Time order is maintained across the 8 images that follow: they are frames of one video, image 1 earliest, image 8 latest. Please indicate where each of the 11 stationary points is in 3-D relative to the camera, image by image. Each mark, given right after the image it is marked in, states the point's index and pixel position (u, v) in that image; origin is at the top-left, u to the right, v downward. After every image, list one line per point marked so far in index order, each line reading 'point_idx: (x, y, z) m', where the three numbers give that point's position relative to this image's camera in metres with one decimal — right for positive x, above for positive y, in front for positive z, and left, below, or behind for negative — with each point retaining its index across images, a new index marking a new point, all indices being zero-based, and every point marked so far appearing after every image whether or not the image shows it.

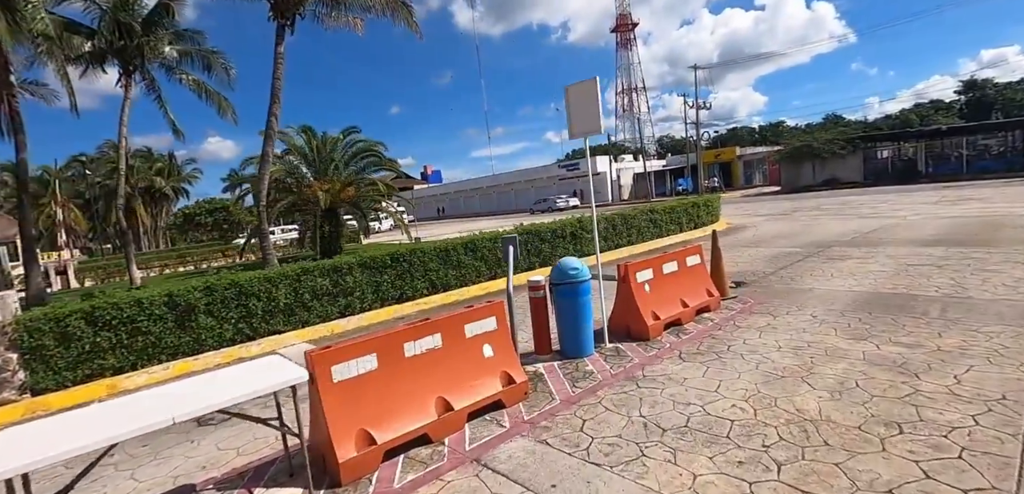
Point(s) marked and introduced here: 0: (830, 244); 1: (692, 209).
0: (+6.7, +0.1, +10.5) m
1: (+5.4, +1.1, +15.1) m
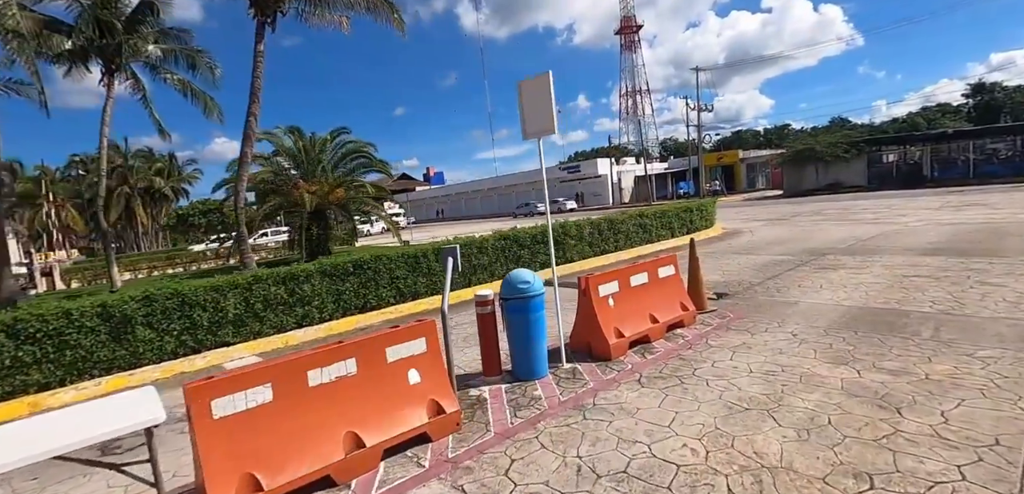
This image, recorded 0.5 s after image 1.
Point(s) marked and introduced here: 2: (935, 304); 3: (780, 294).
0: (+6.2, -0.1, +9.9) m
1: (+5.0, +1.0, +14.6) m
2: (+4.9, -0.7, +5.8) m
3: (+3.8, -0.7, +7.0) m
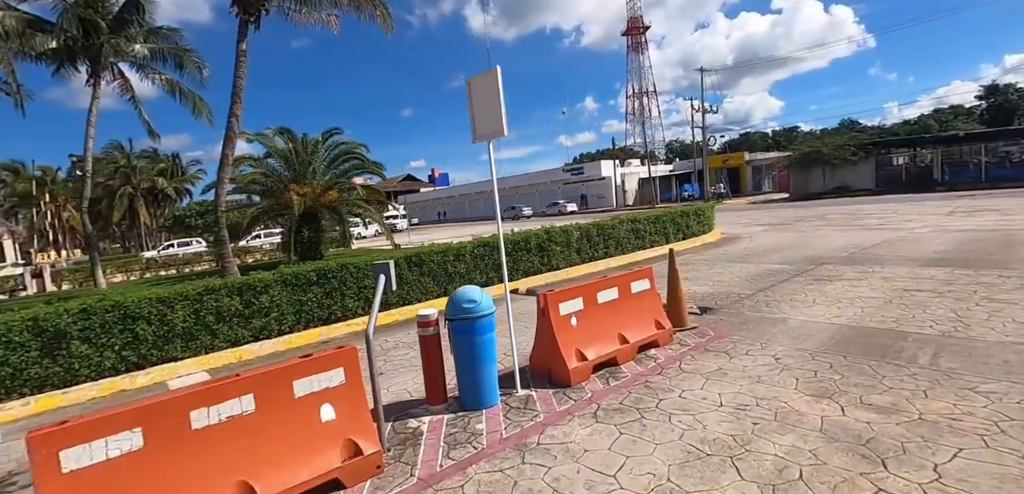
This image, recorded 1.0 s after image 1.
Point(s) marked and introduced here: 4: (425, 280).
0: (+5.9, -0.3, +9.4) m
1: (+4.7, +0.8, +14.1) m
2: (+4.4, -0.8, +5.2) m
3: (+3.3, -0.8, +6.5) m
4: (-1.5, -0.6, +8.6) m
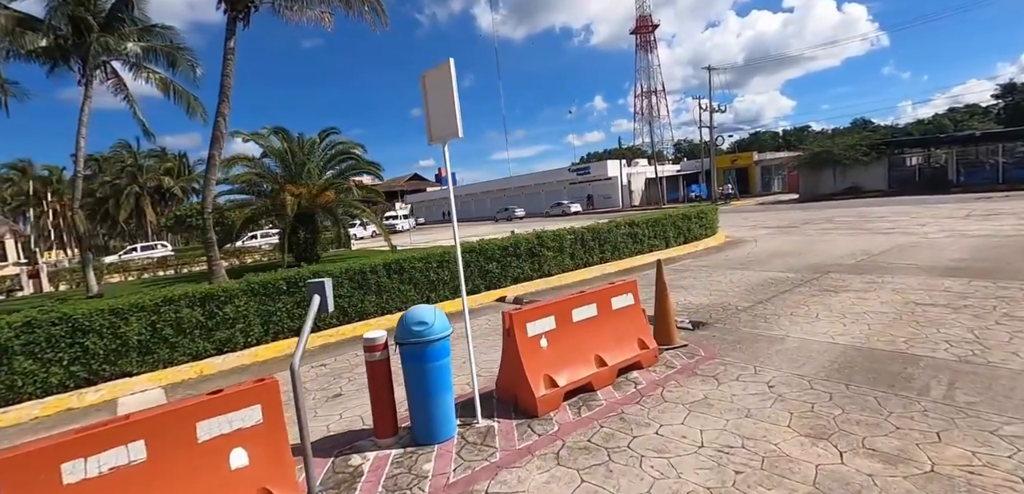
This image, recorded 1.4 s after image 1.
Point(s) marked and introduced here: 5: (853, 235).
0: (+5.6, -0.4, +8.8) m
1: (+4.6, +0.7, +13.5) m
2: (+4.1, -0.9, +4.7) m
3: (+3.1, -0.9, +6.0) m
4: (-1.7, -0.7, +8.2) m
5: (+9.6, +0.3, +14.1) m
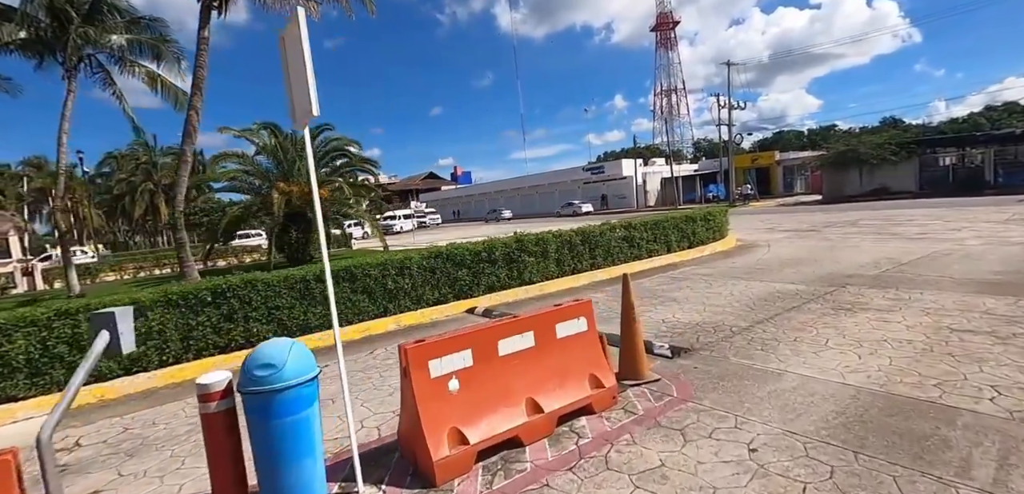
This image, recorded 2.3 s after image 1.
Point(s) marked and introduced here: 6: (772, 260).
0: (+5.1, -0.5, +7.7) m
1: (+4.3, +0.6, +12.4) m
2: (+3.5, -1.1, +3.6) m
3: (+2.5, -1.0, +4.9) m
4: (-2.2, -0.7, +7.3) m
5: (+9.4, +0.2, +12.8) m
6: (+5.6, -0.3, +10.8) m
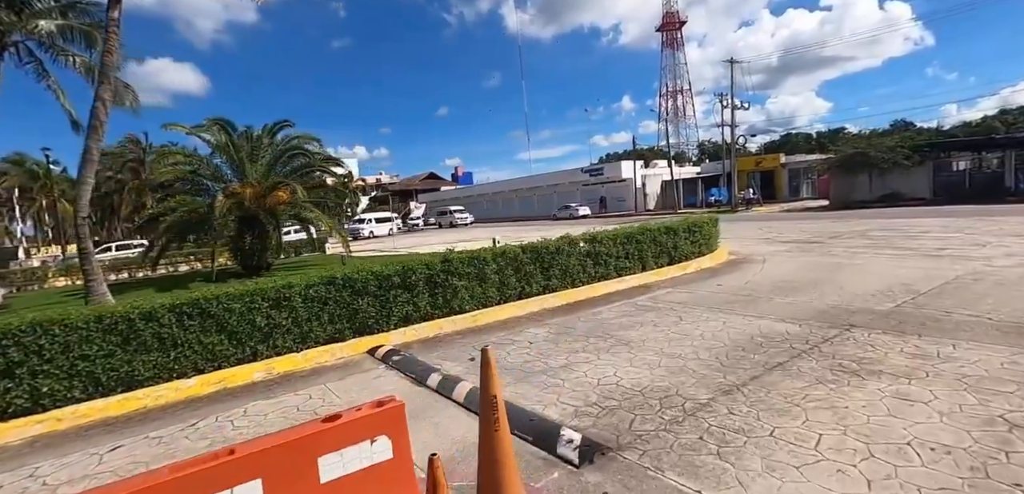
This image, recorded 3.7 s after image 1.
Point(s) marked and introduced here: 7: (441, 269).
0: (+4.0, -0.9, +5.9) m
1: (+3.3, +0.2, +10.7) m
2: (+2.3, -1.4, +1.9) m
3: (+1.3, -1.4, +3.2) m
4: (-3.3, -1.0, +5.6) m
5: (+8.3, -0.2, +11.0) m
6: (+4.6, -0.6, +9.1) m
7: (-1.0, -0.3, +7.3) m
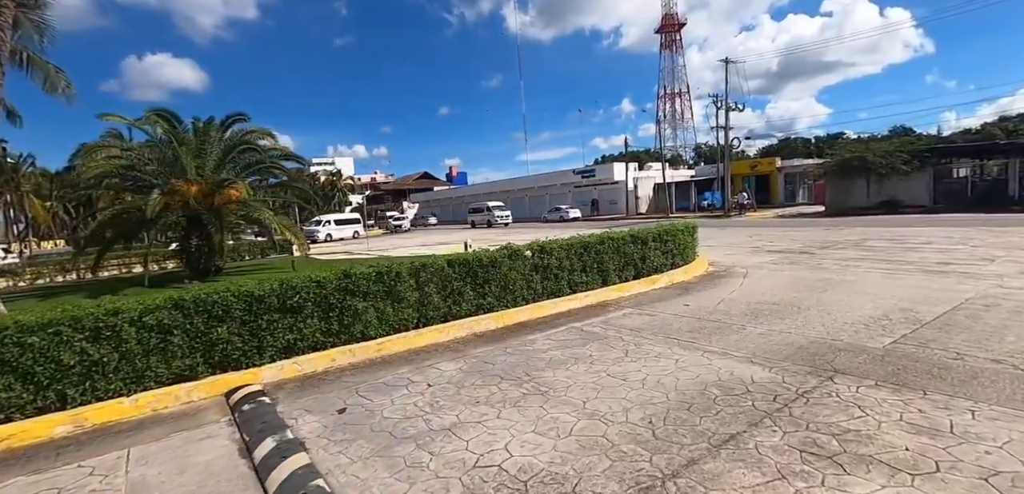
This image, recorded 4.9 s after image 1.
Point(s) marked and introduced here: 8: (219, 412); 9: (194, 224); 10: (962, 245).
0: (+3.0, -1.1, +4.6) m
1: (+2.2, 0.0, +9.4) m
2: (+1.3, -1.6, +0.6) m
3: (+0.3, -1.5, +1.9) m
4: (-4.4, -1.1, +4.3) m
5: (+7.3, -0.5, +9.7) m
6: (+3.5, -0.9, +7.8) m
7: (-2.1, -0.5, +6.0) m
8: (-2.7, -1.5, +4.6) m
9: (-10.3, +0.8, +16.2) m
10: (+11.6, 0.0, +12.8) m
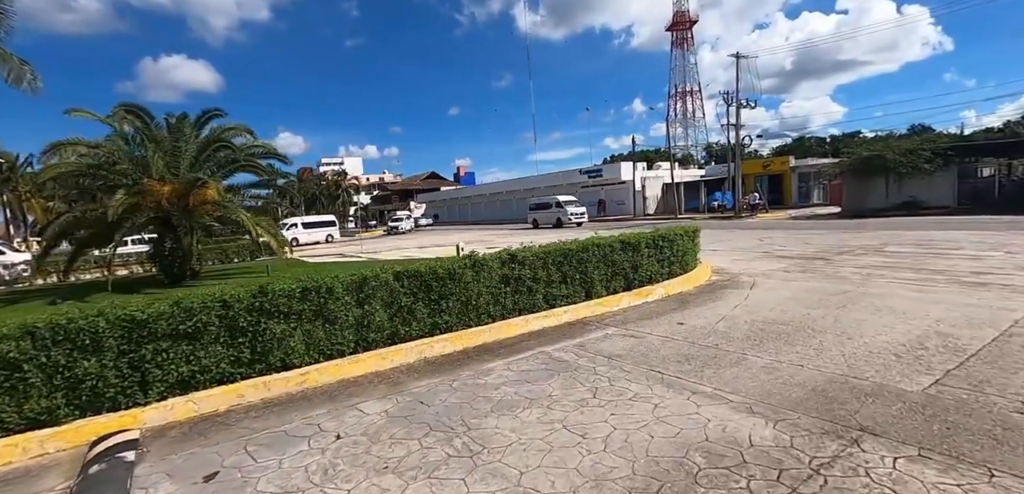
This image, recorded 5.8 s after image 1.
0: (+2.5, -1.2, +3.5) m
1: (+1.8, -0.1, +8.3) m
2: (+0.7, -1.7, -0.5) m
3: (-0.3, -1.7, +0.8) m
4: (-4.9, -1.3, +3.3) m
5: (+6.9, -0.7, +8.5) m
6: (+3.0, -1.0, +6.6) m
7: (-2.6, -0.6, +5.0) m
8: (-3.2, -1.6, +3.7) m
9: (-10.6, +0.7, +15.3) m
10: (+11.2, -0.1, +11.5) m
